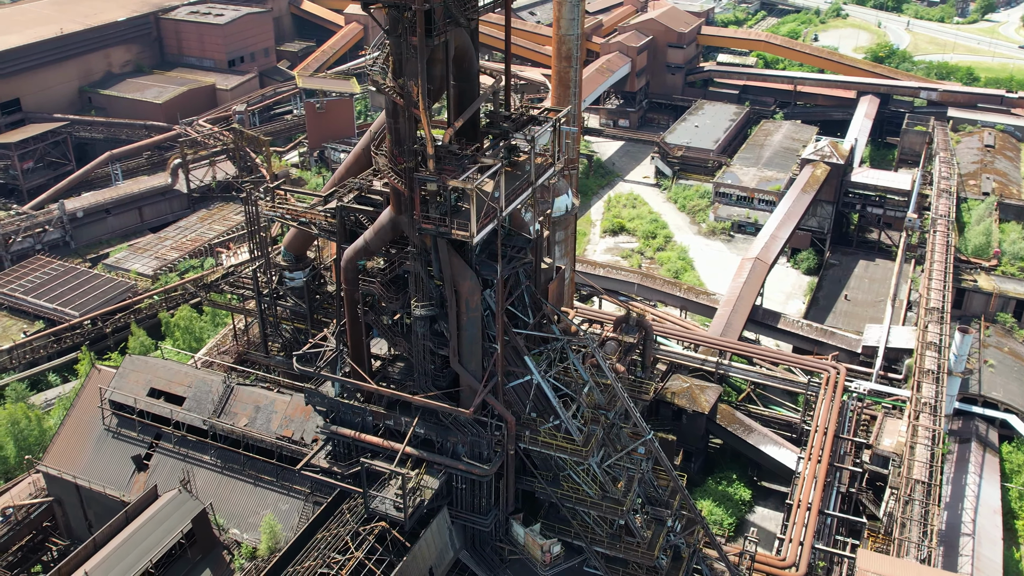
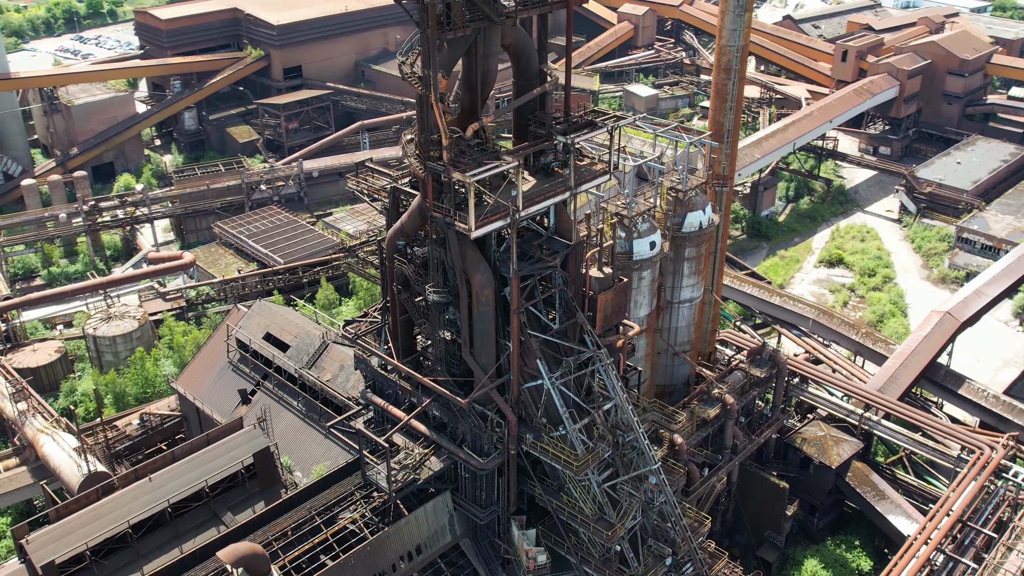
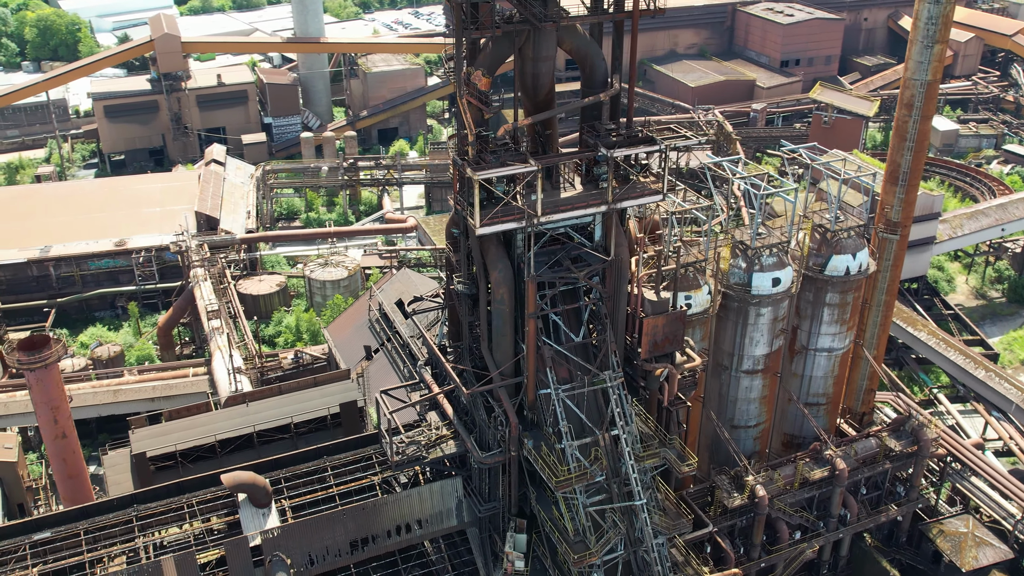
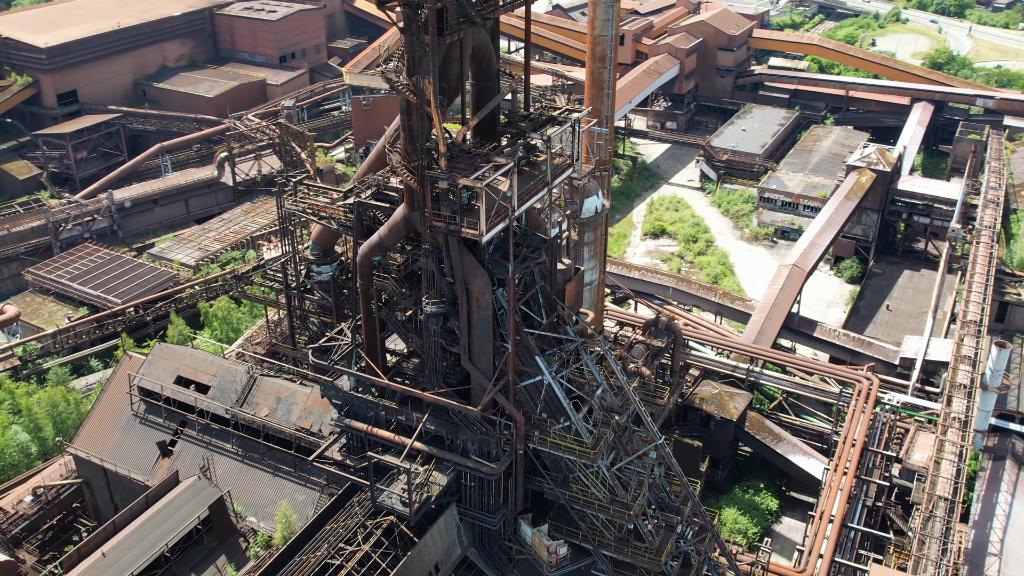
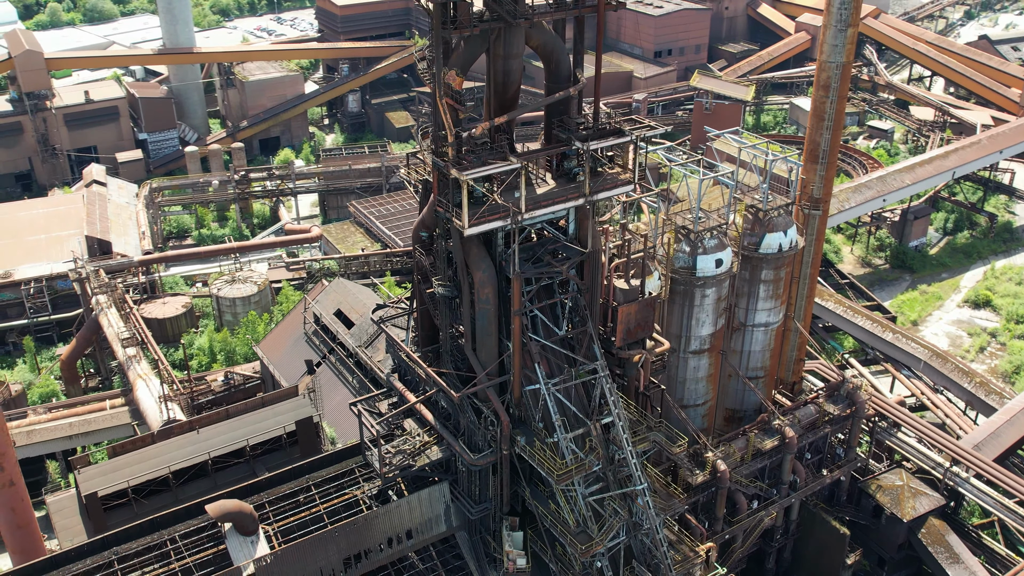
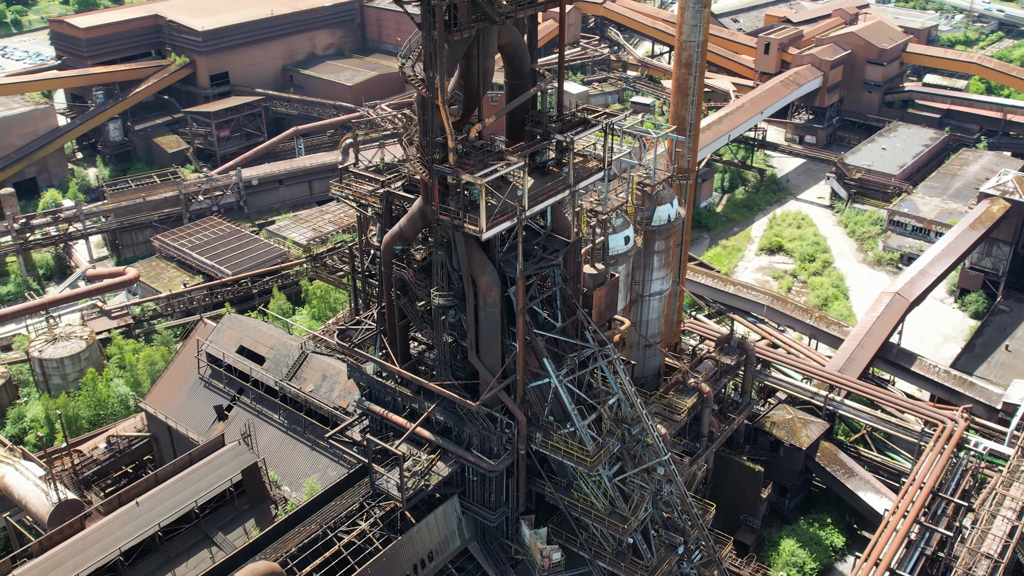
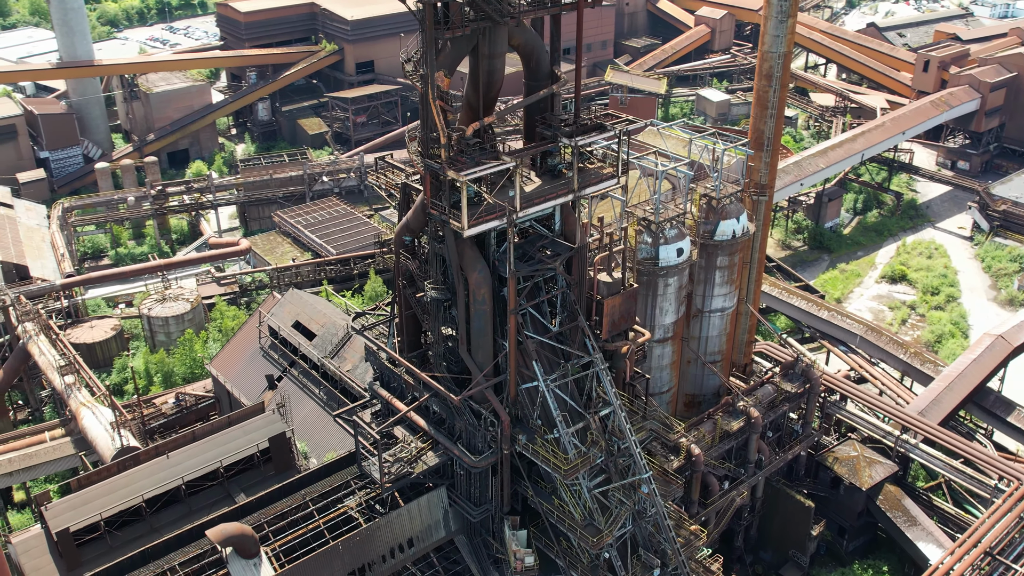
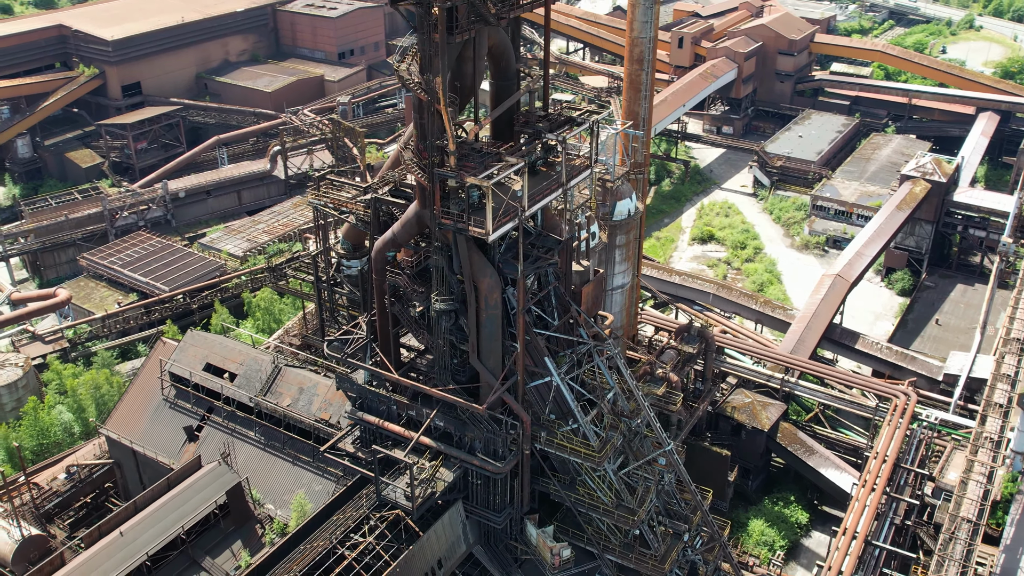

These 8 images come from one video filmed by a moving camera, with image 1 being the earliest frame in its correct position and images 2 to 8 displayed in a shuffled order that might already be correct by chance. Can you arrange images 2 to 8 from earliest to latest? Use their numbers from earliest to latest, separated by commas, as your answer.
4, 8, 6, 2, 7, 5, 3
